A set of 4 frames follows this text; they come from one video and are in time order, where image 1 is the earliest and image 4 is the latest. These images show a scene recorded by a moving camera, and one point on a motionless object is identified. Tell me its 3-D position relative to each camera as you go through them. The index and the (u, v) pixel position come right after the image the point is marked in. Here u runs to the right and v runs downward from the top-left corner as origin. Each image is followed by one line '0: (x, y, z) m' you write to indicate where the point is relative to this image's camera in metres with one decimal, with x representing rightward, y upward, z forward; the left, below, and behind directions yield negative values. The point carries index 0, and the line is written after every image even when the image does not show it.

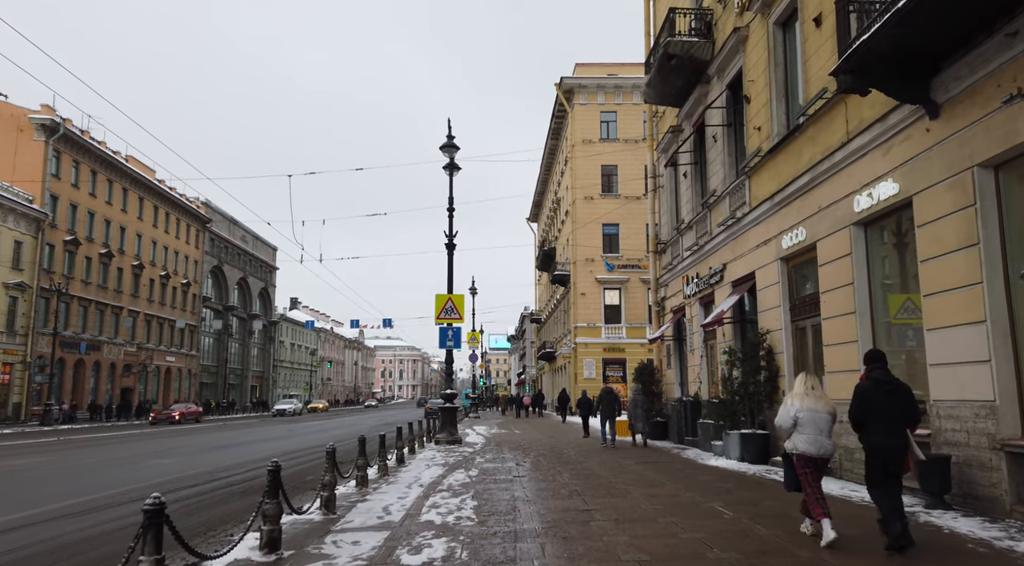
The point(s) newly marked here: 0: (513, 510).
0: (0.0, -2.7, +8.0) m
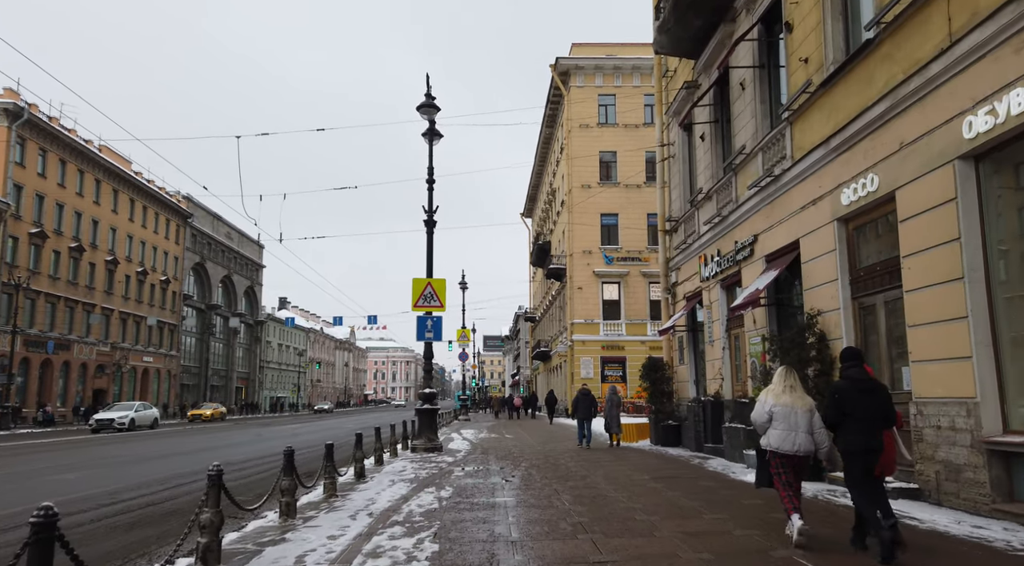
0: (-0.2, -2.2, +5.4) m
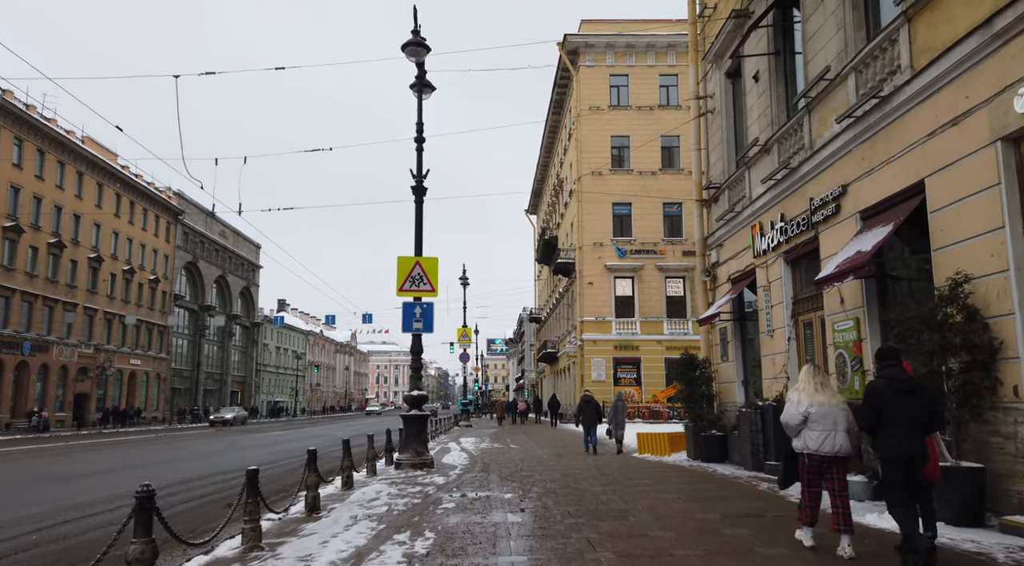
0: (-0.1, -1.7, +2.3) m
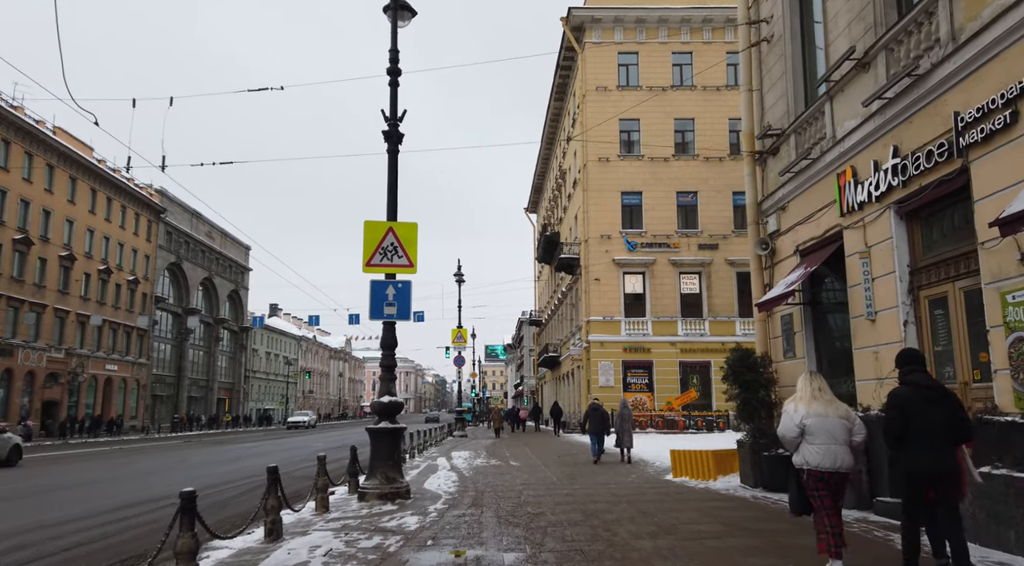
0: (0.0, -1.2, -1.0) m
